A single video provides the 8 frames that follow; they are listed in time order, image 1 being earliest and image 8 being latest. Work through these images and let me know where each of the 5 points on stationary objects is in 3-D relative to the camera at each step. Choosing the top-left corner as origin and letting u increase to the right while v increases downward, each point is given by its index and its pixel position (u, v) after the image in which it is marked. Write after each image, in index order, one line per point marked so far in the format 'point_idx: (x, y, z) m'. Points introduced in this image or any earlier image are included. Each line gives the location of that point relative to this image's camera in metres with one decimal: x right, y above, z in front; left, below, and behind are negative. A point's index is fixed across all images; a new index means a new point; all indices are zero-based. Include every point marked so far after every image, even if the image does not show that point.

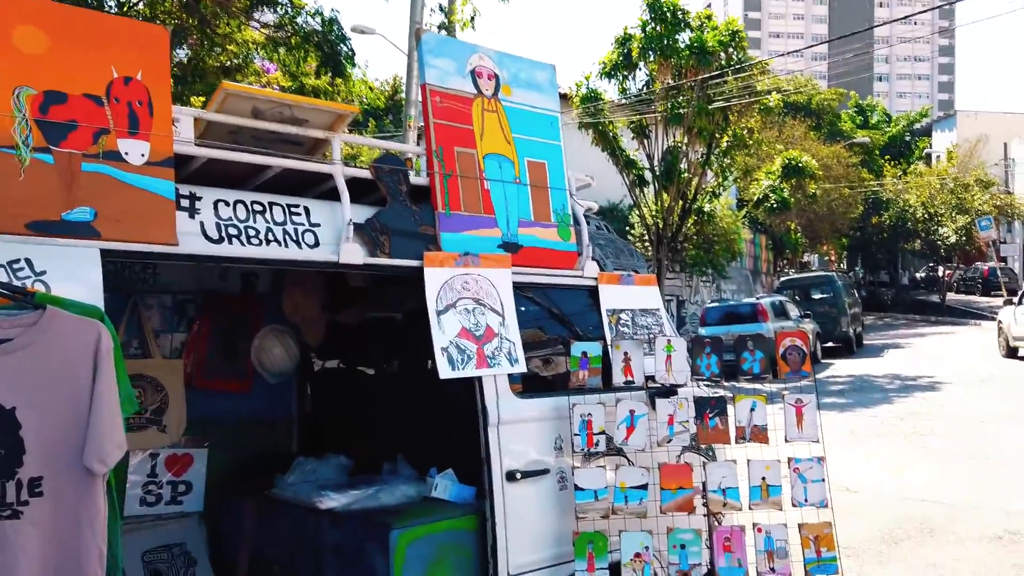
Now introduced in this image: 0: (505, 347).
0: (0.0, -0.2, +3.2) m
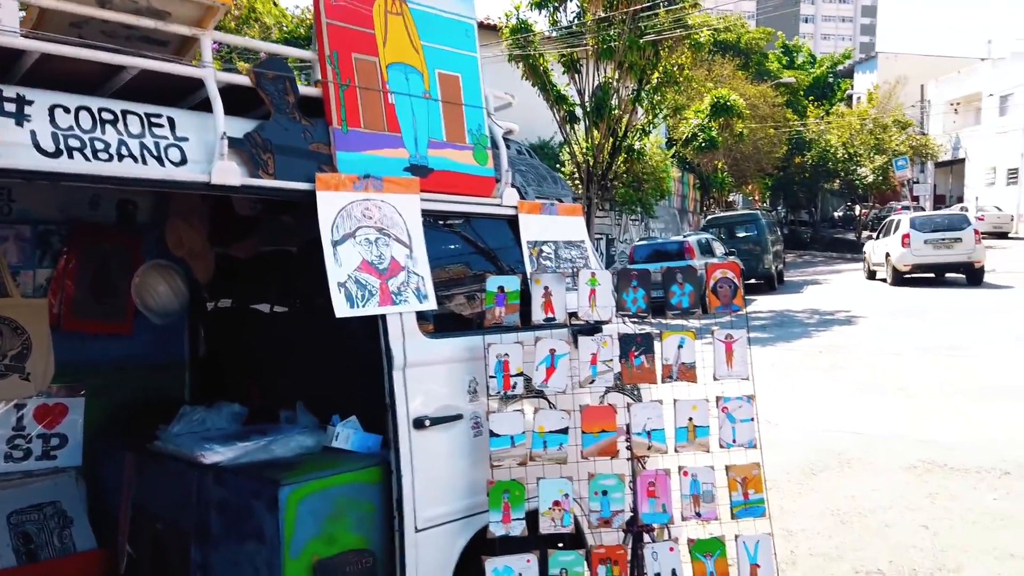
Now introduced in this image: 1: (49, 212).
0: (-0.4, 0.0, +2.8) m
1: (-2.1, +0.4, +3.6) m
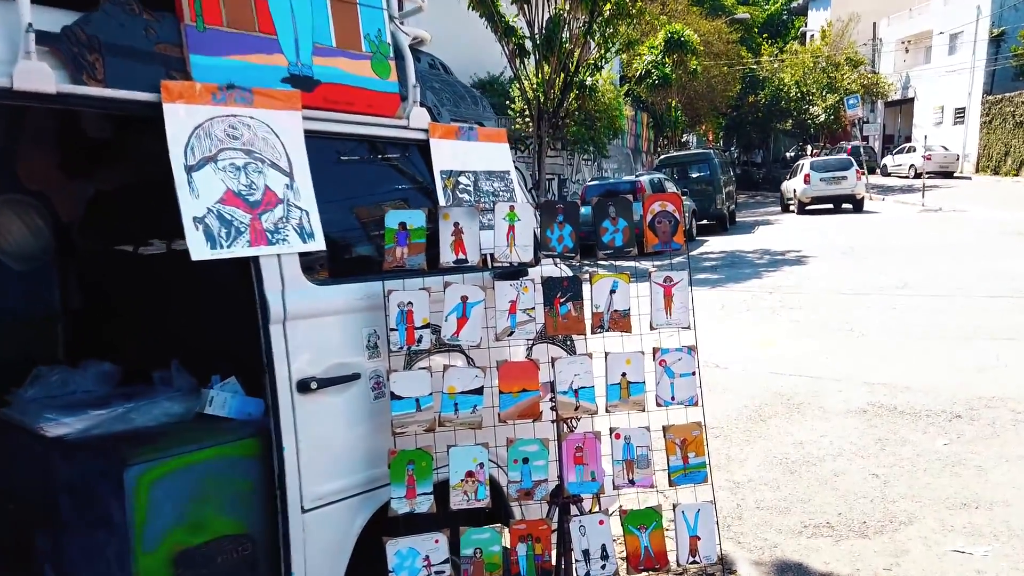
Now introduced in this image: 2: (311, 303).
0: (-0.7, +0.2, +2.4) m
1: (-2.5, +0.6, +3.0) m
2: (-0.6, -0.1, +2.3) m
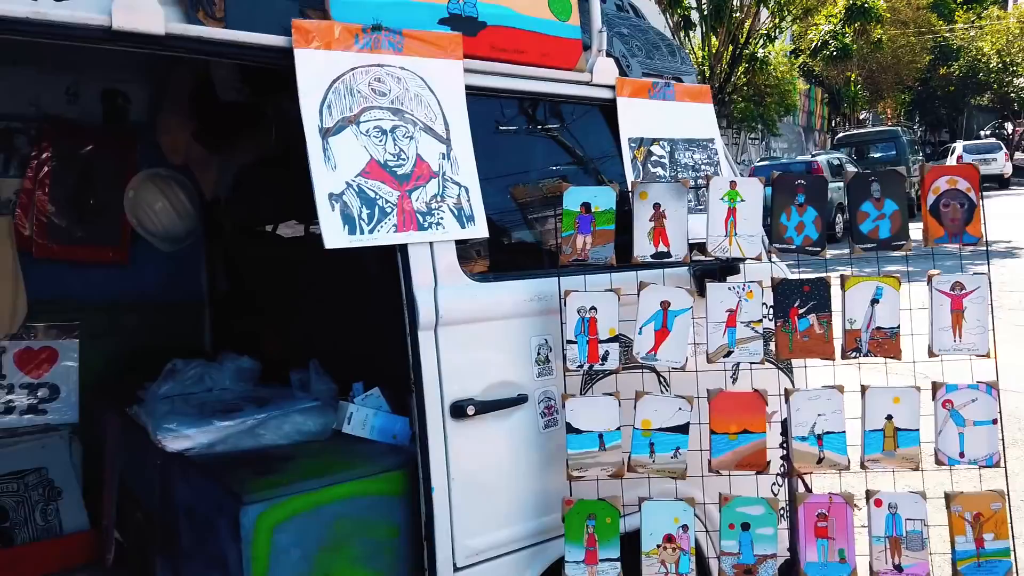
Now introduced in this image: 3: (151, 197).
0: (-0.1, +0.2, +1.9) m
1: (-1.8, +0.7, +2.8) m
2: (-0.1, 0.0, +1.8) m
3: (-1.4, +0.3, +2.9) m
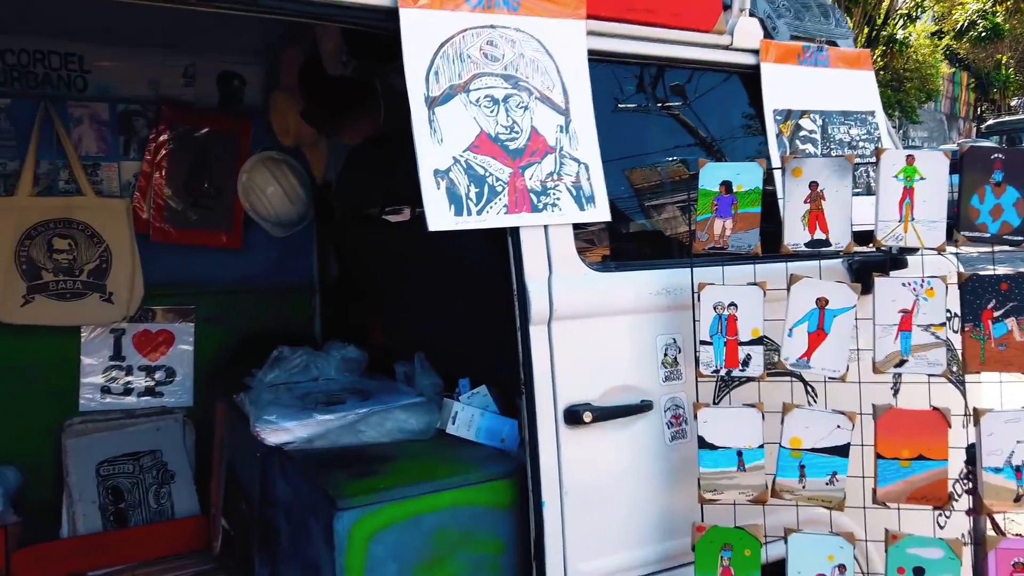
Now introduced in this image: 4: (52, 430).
0: (+0.1, +0.2, +1.7) m
1: (-1.4, +0.7, +2.8) m
2: (+0.2, 0.0, +1.6) m
3: (-0.9, +0.4, +2.9) m
4: (-1.7, -0.5, +2.8) m
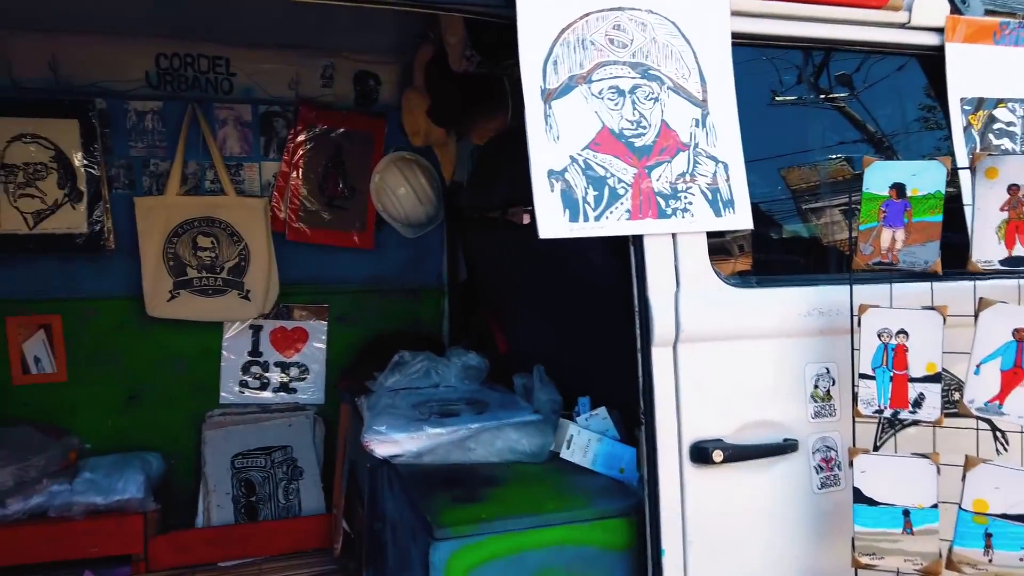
0: (+0.4, +0.2, +1.4) m
1: (-0.9, +0.8, +2.8) m
2: (+0.4, -0.1, +1.4) m
3: (-0.4, +0.4, +2.9) m
4: (-1.2, -0.5, +2.9) m
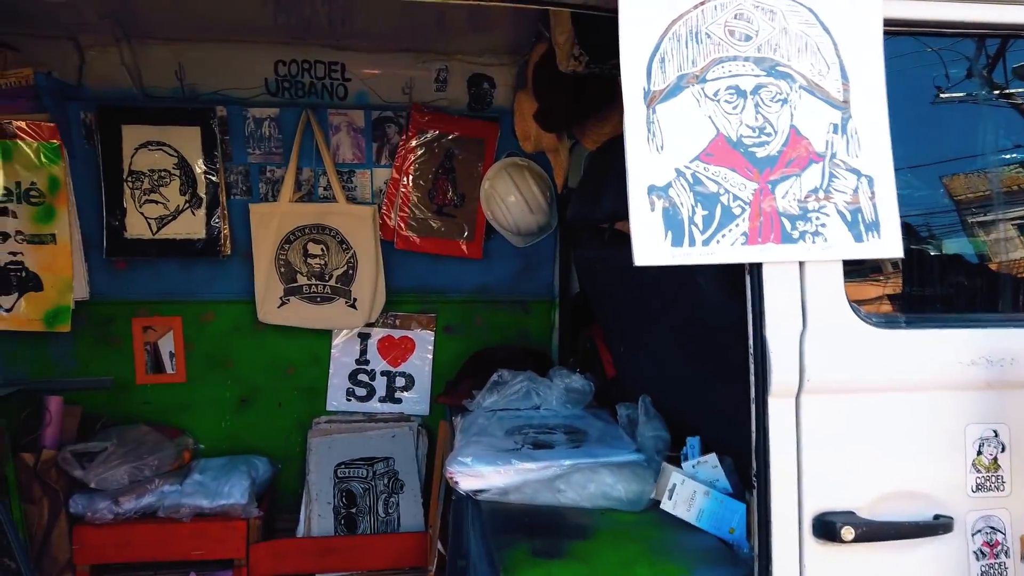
0: (+0.5, +0.2, +1.2) m
1: (-0.4, +0.7, +2.8) m
2: (+0.5, -0.1, +1.2) m
3: (0.0, +0.4, +2.7) m
4: (-0.8, -0.5, +2.9) m
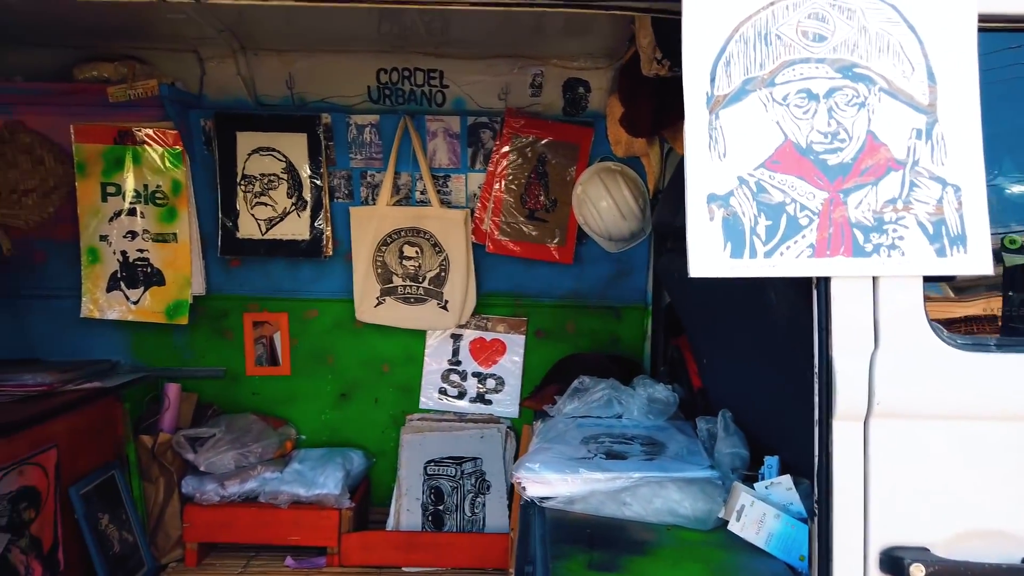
0: (+0.6, +0.1, +1.1) m
1: (-0.1, +0.7, +2.8) m
2: (+0.6, -0.1, +1.1) m
3: (+0.3, +0.3, +2.7) m
4: (-0.5, -0.5, +3.0) m
